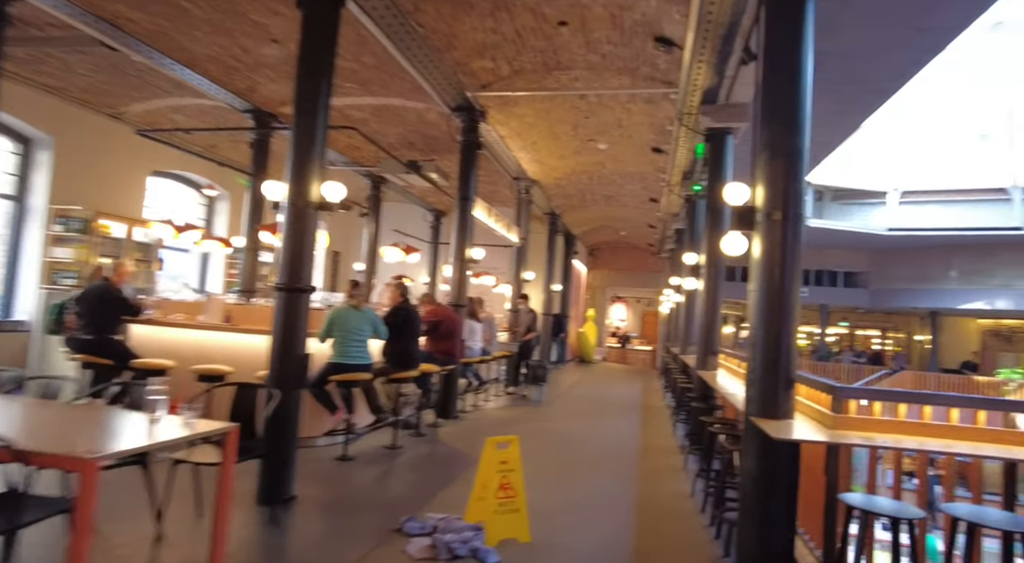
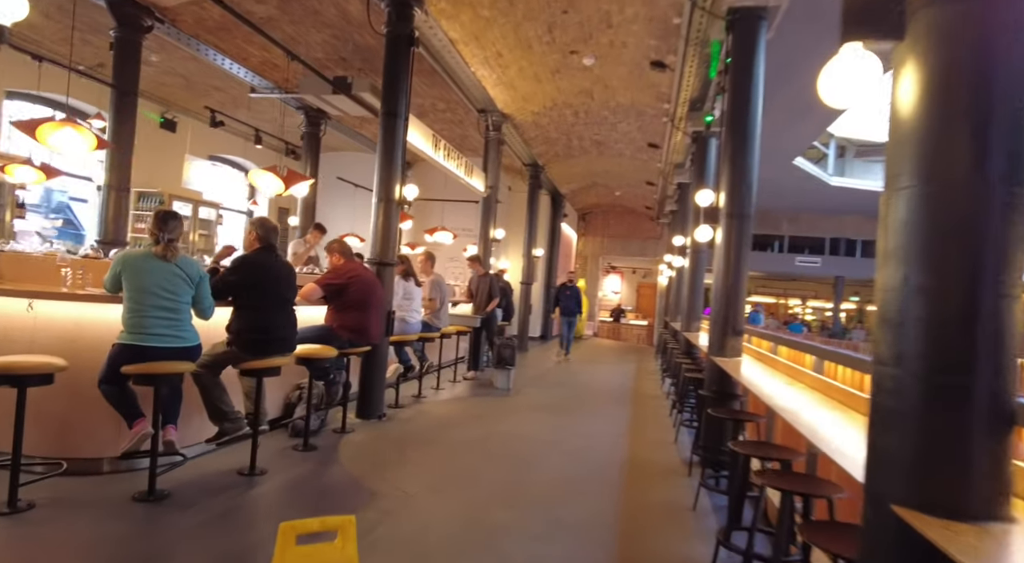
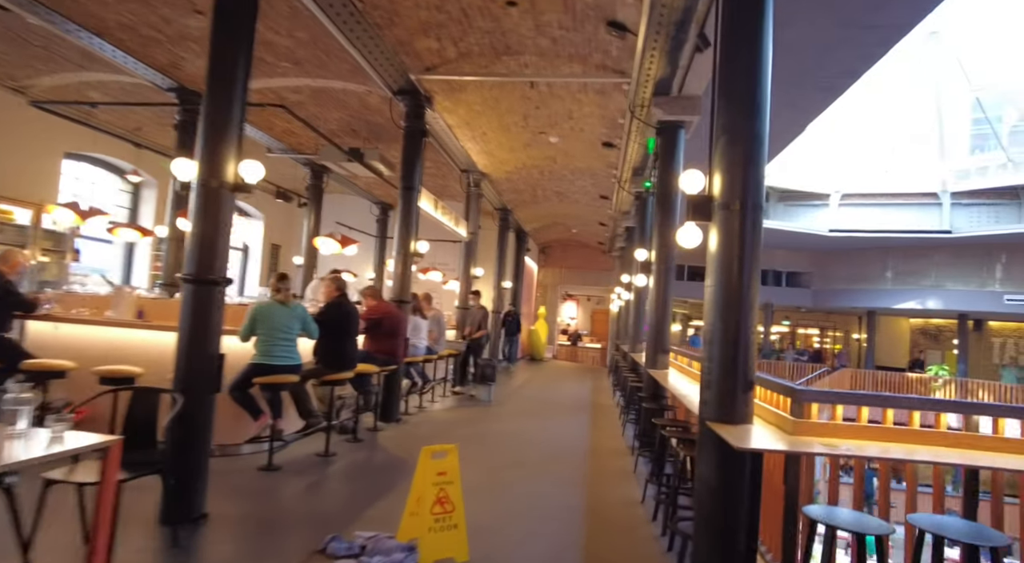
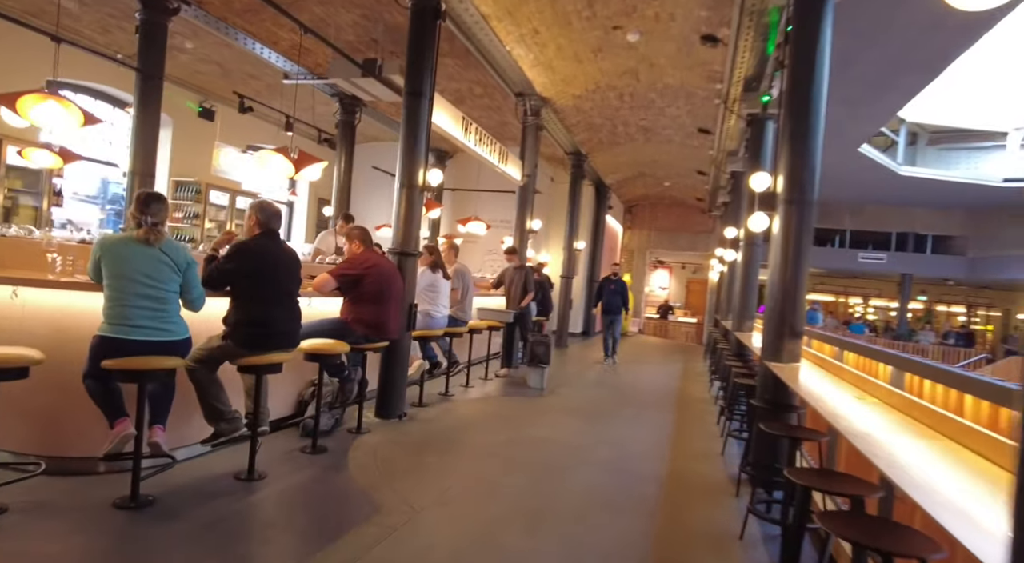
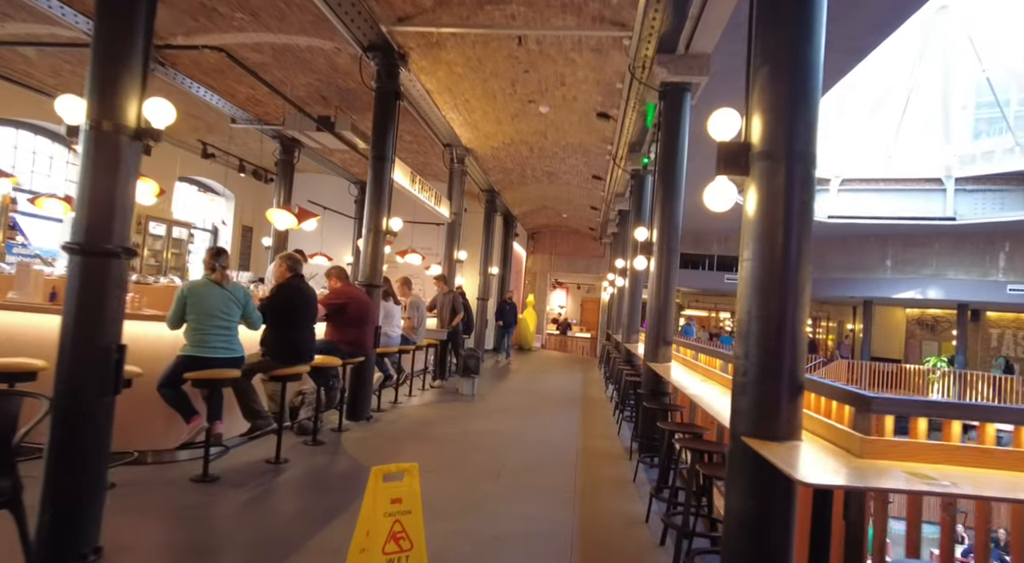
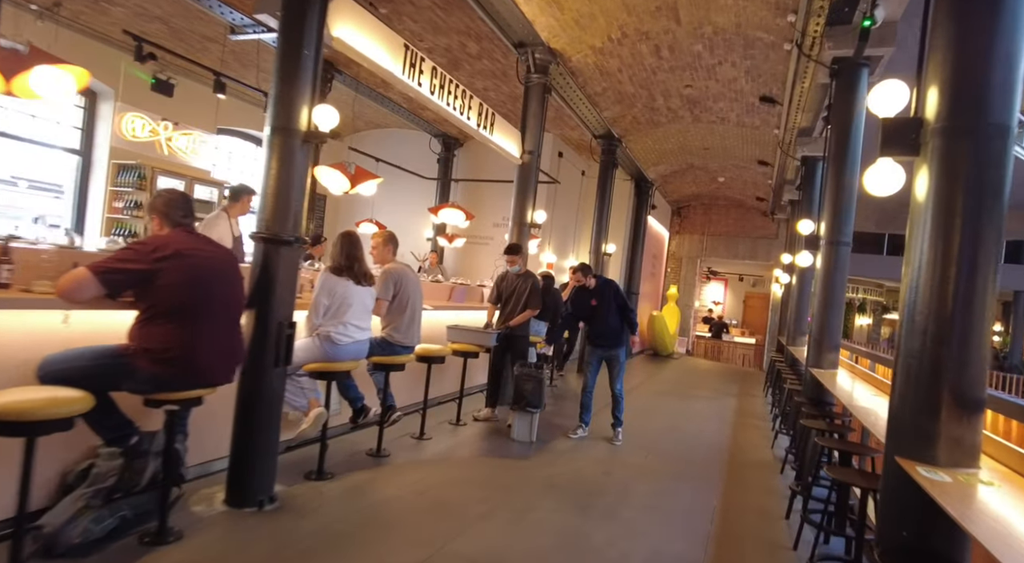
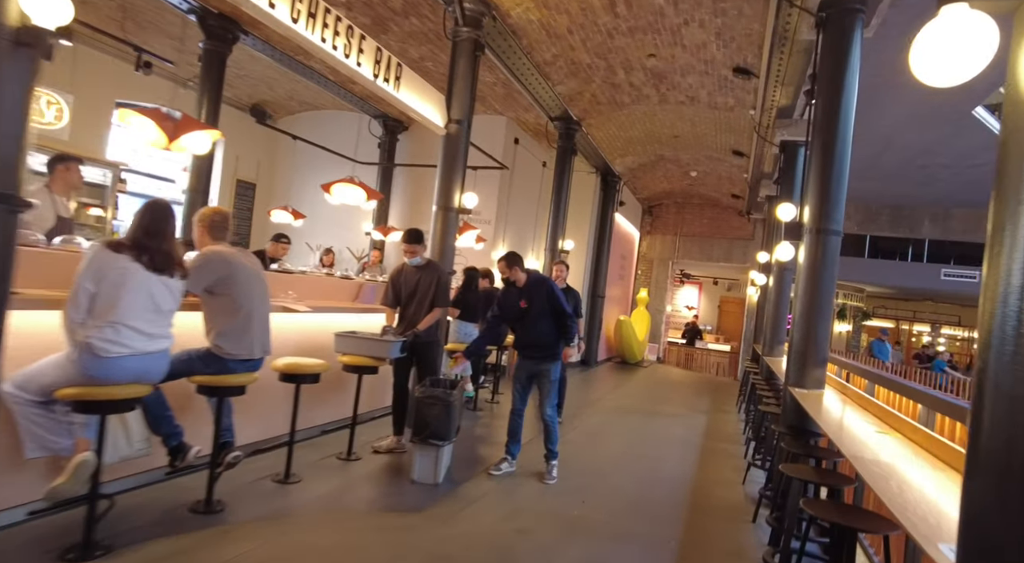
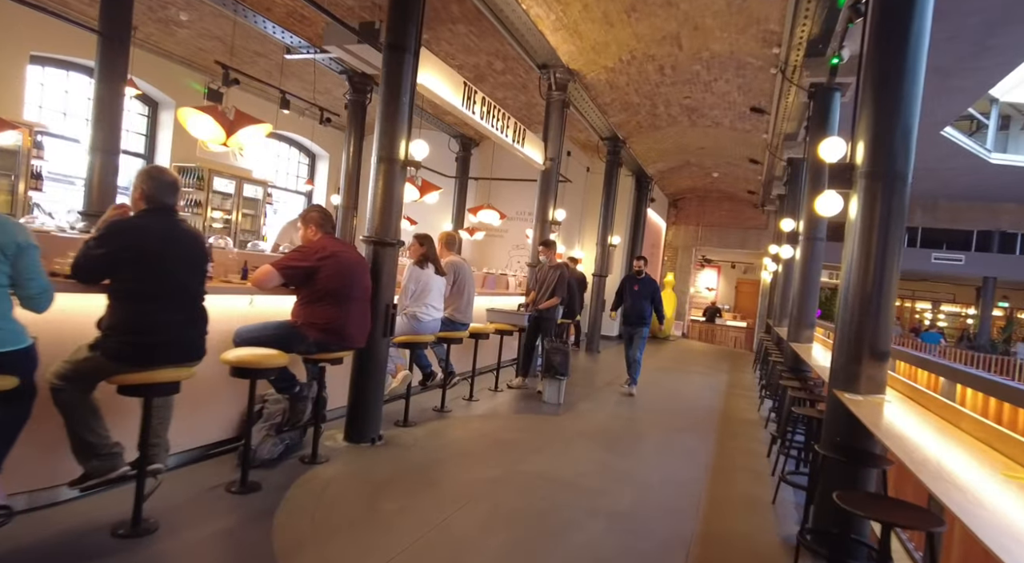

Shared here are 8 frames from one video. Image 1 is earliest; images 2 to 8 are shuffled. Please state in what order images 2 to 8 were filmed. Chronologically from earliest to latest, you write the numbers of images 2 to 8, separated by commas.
3, 5, 2, 4, 8, 6, 7
